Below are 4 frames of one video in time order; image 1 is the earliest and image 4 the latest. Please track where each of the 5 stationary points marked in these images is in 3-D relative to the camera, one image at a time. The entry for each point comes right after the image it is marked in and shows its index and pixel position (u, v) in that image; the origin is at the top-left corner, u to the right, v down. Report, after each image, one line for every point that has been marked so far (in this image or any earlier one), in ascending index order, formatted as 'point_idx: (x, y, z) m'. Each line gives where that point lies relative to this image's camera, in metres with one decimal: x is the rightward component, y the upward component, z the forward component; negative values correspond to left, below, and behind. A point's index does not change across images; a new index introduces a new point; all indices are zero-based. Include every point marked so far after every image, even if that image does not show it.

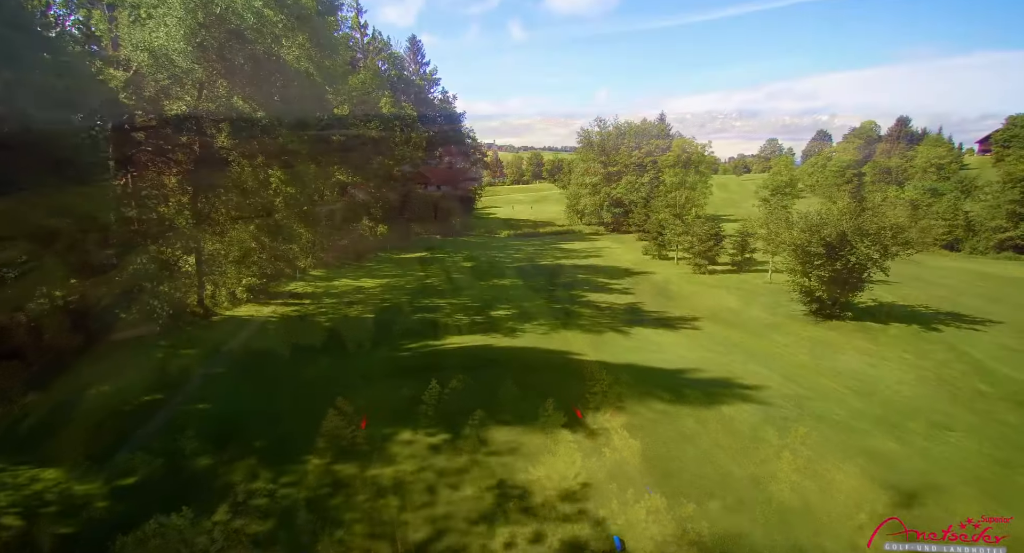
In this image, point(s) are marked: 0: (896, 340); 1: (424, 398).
0: (+12.0, -1.9, +16.9) m
1: (-1.5, -2.2, +9.4) m
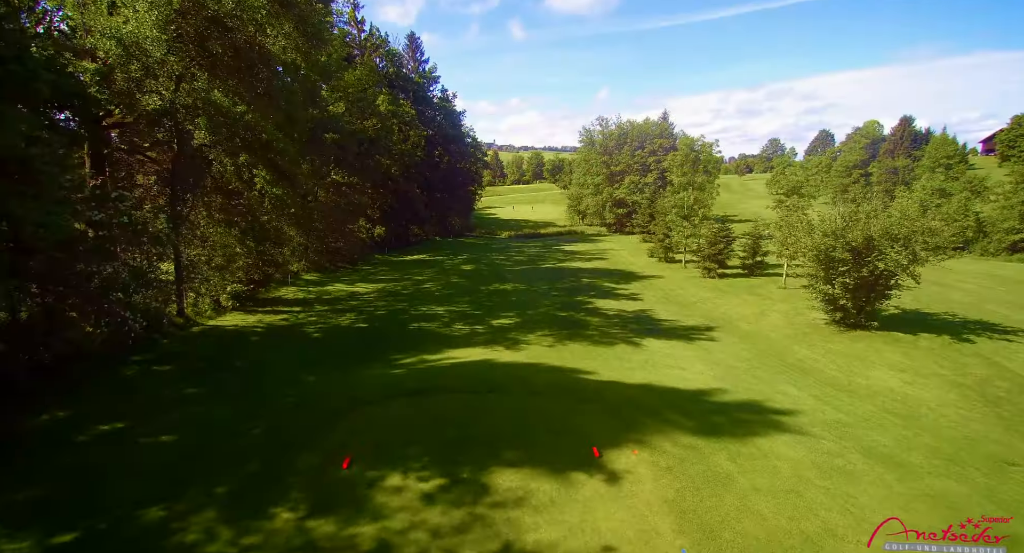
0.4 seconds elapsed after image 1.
0: (+12.1, -2.2, +15.8) m
1: (-1.5, -2.4, +8.2) m
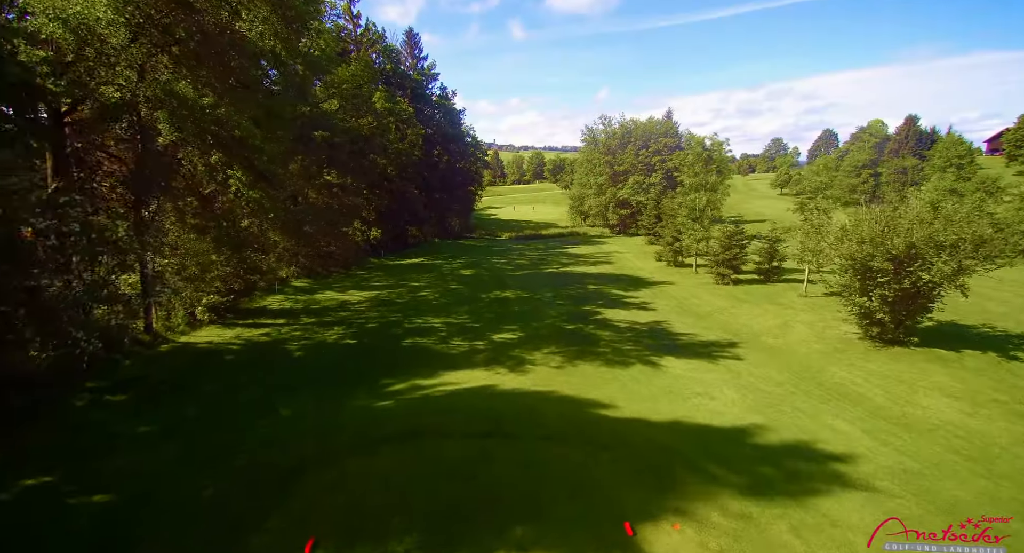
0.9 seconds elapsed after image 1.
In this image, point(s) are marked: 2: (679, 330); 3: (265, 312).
0: (+12.2, -2.5, +14.2) m
1: (-1.3, -2.7, +6.7) m
2: (+5.6, -1.8, +18.1) m
3: (-8.8, -1.2, +19.1) m
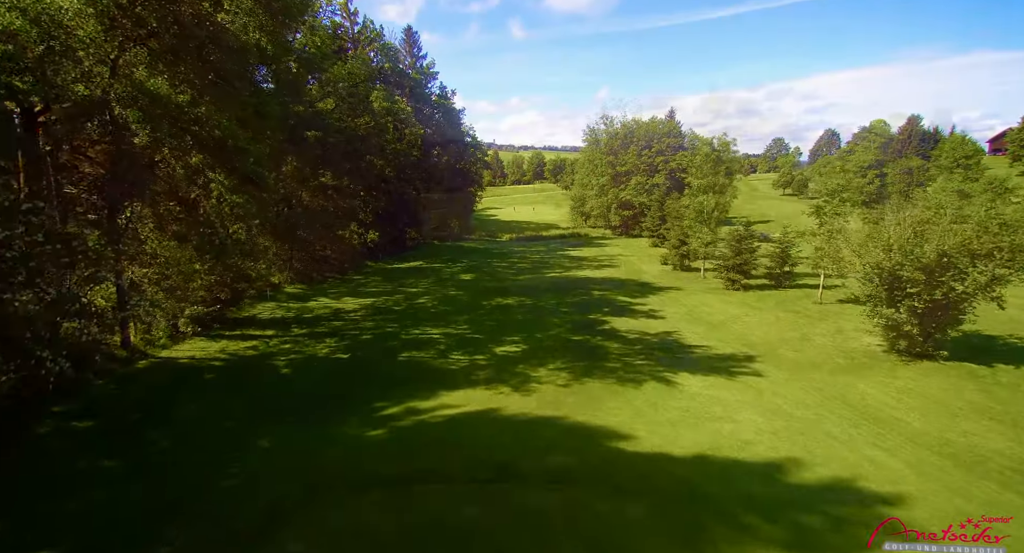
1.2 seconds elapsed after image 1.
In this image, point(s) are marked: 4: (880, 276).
0: (+12.3, -2.8, +13.2) m
1: (-1.3, -3.0, +5.7) m
2: (+5.7, -2.1, +17.1) m
3: (-8.7, -1.5, +18.1) m
4: (+10.1, +0.1, +14.7) m
